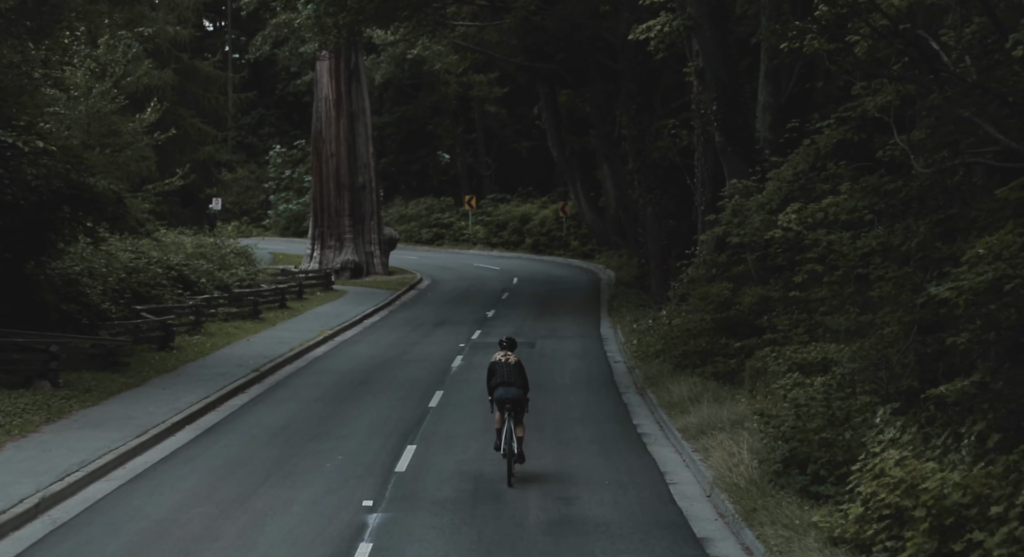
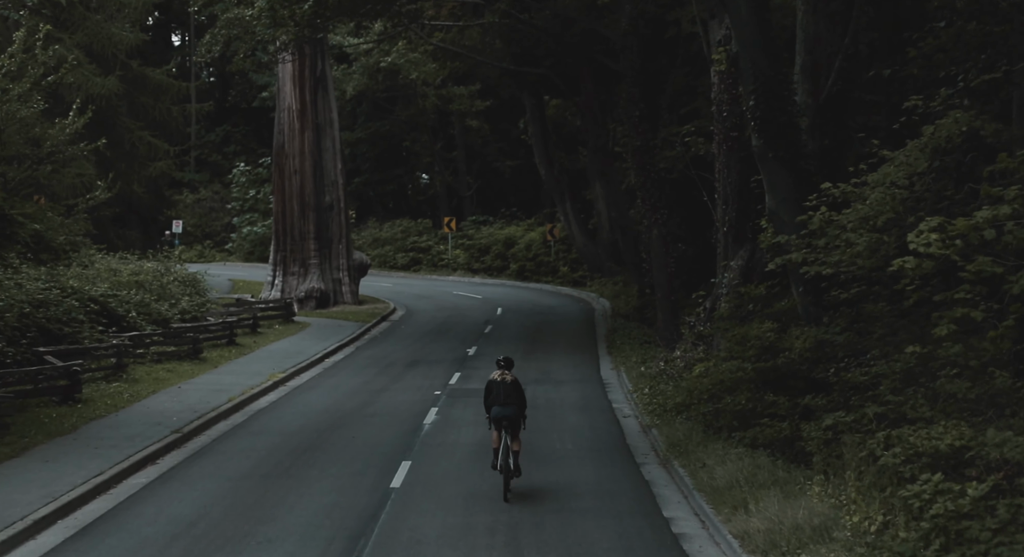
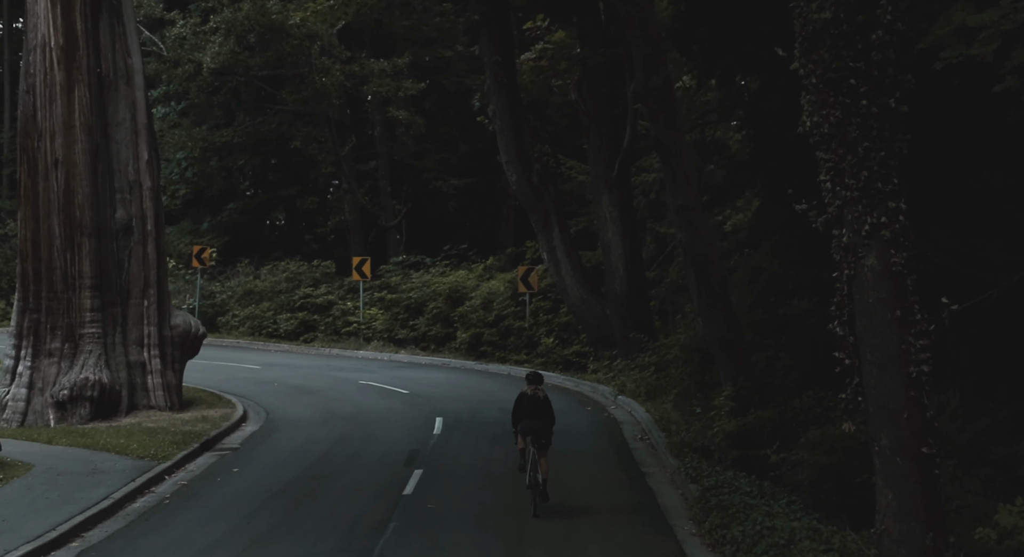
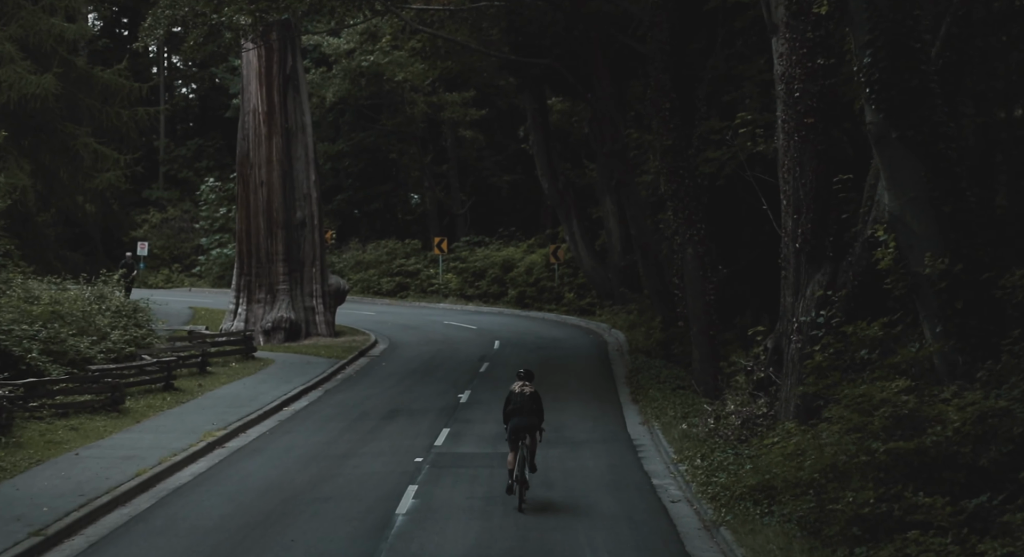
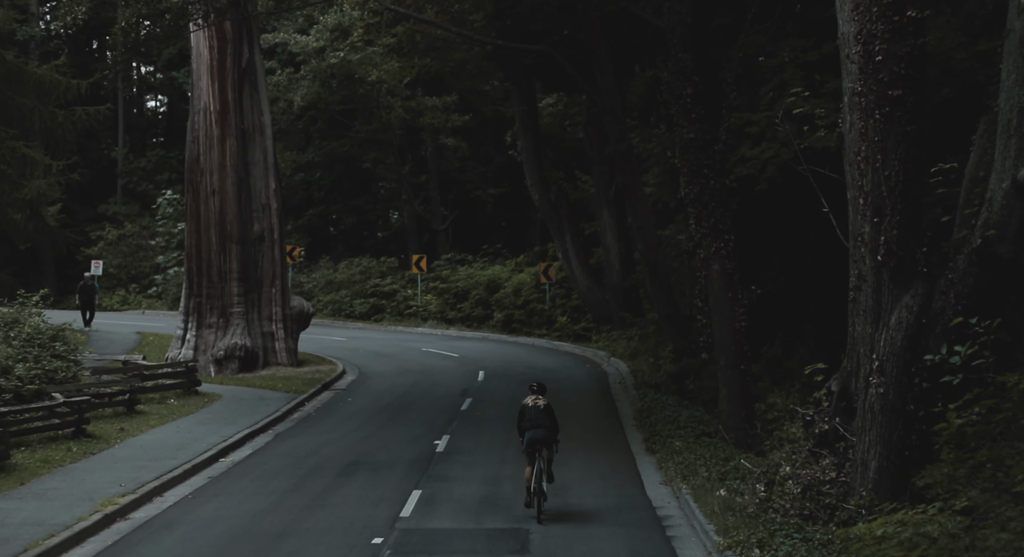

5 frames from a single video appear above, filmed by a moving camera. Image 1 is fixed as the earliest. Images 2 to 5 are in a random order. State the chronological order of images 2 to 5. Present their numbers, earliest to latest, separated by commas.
2, 4, 5, 3
